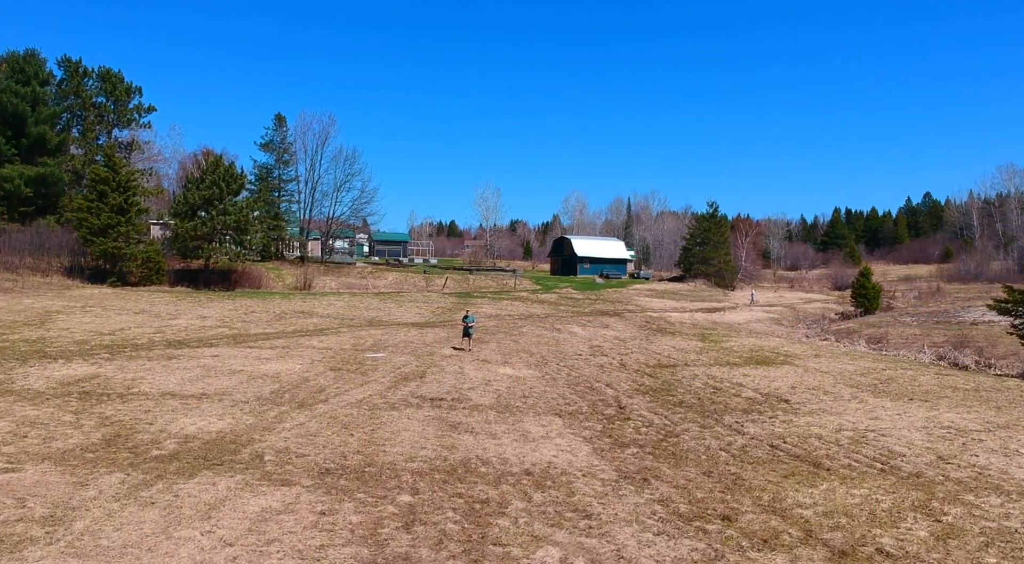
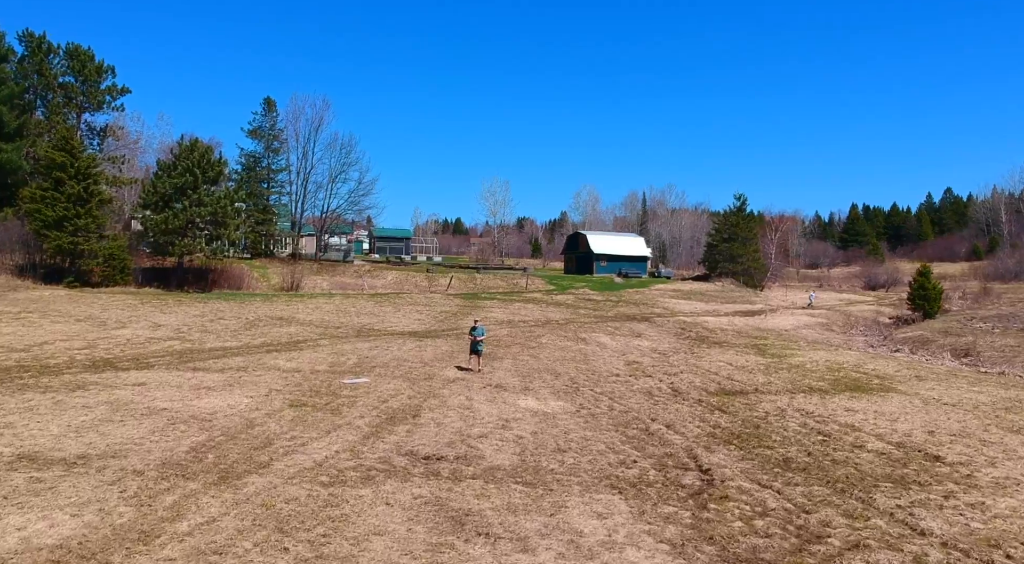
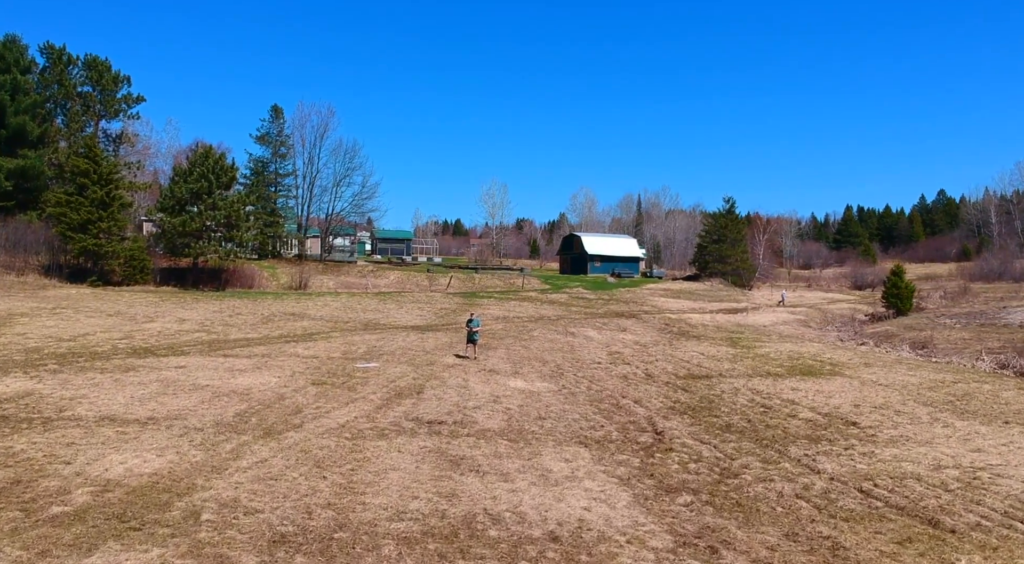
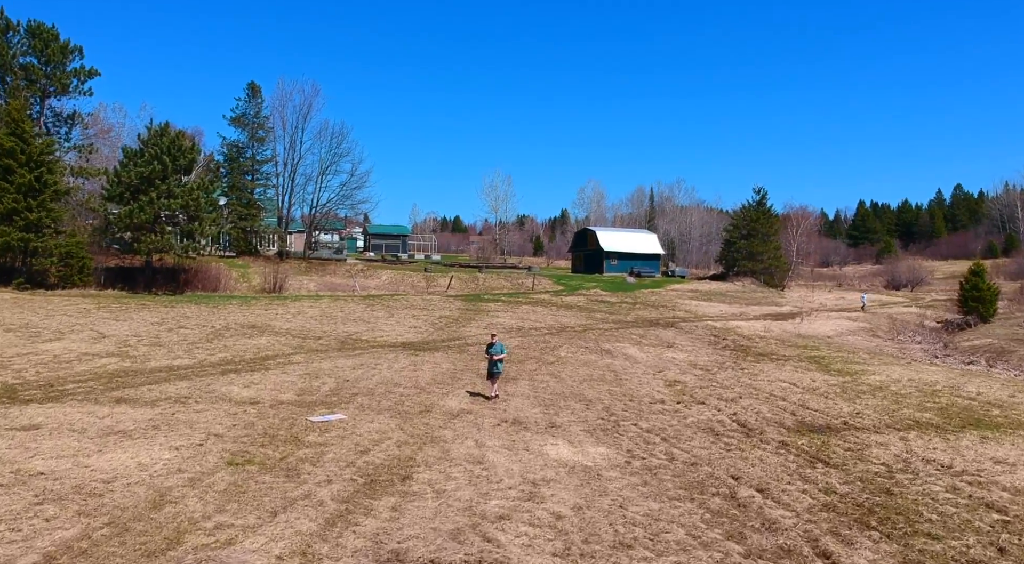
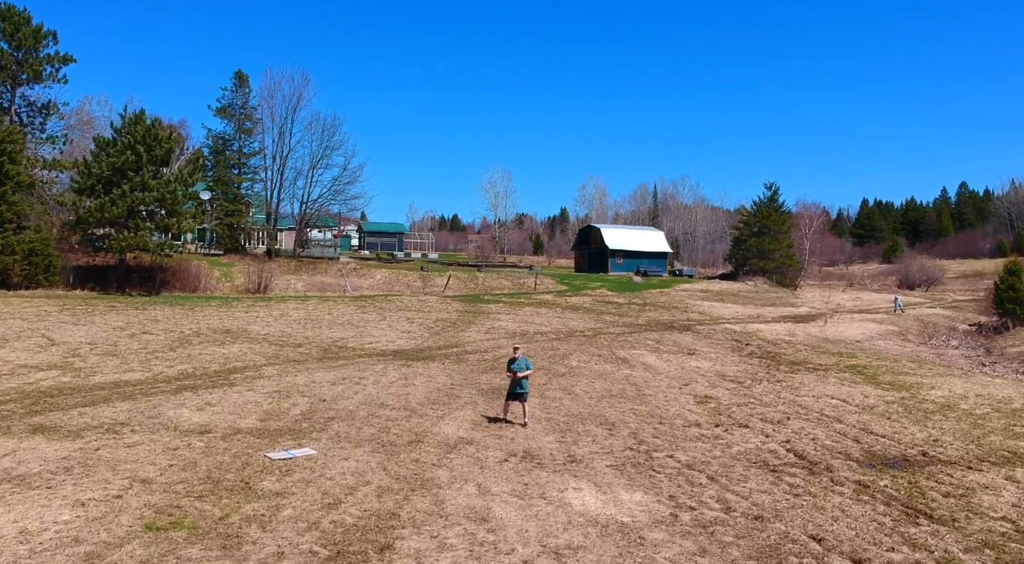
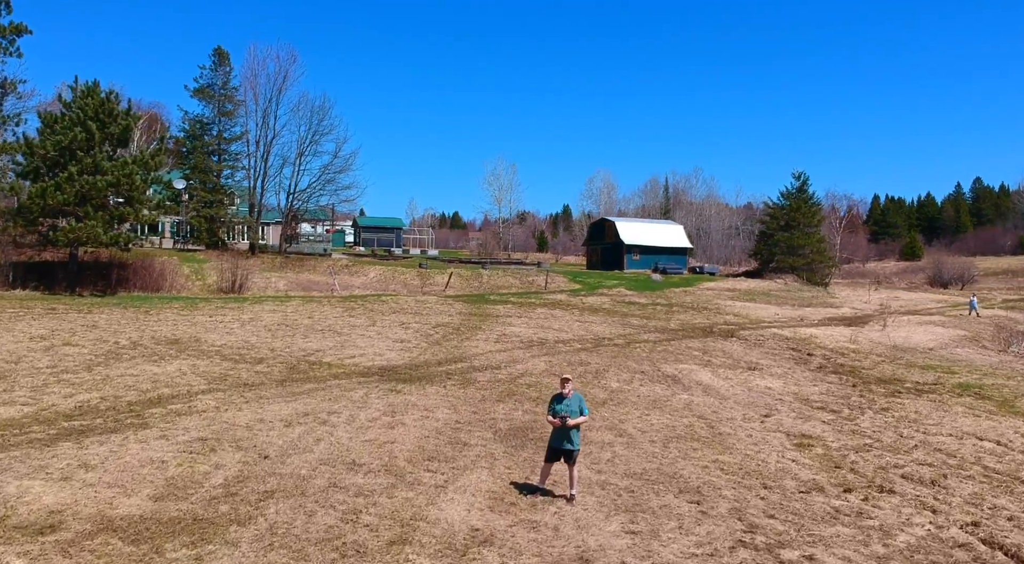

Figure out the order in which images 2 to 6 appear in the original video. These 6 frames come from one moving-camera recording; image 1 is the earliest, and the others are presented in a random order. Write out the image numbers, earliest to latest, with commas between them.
3, 2, 4, 5, 6
